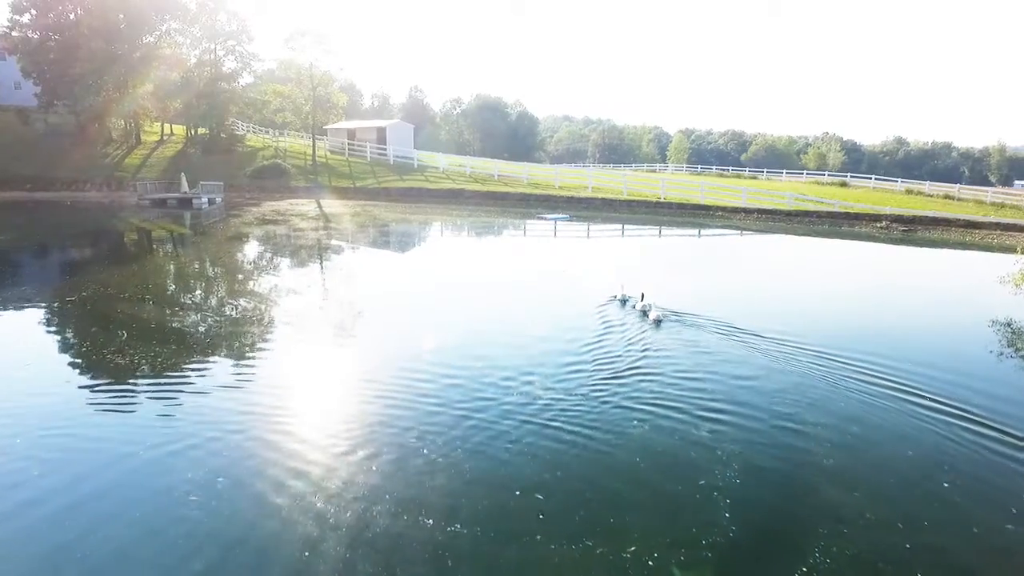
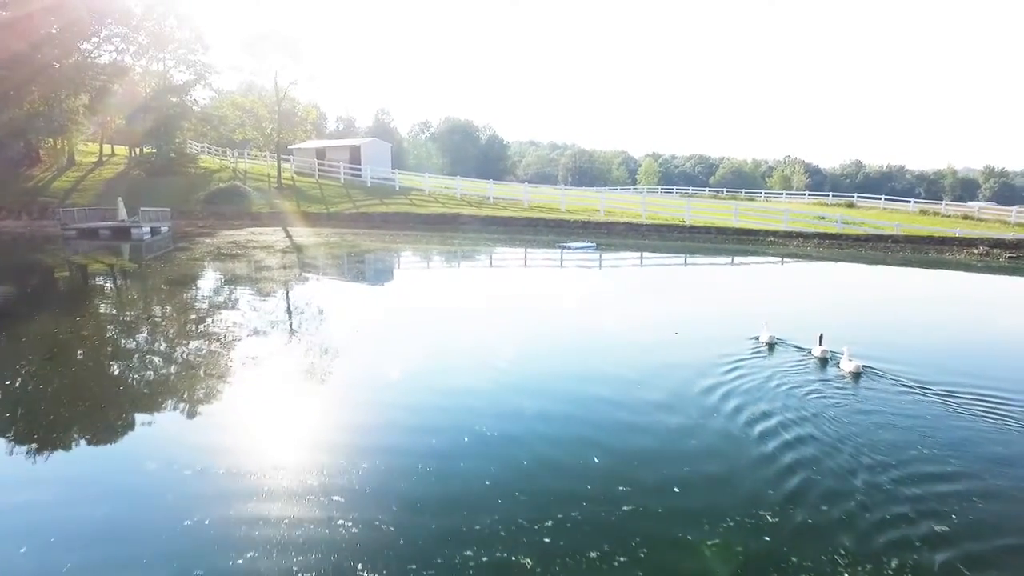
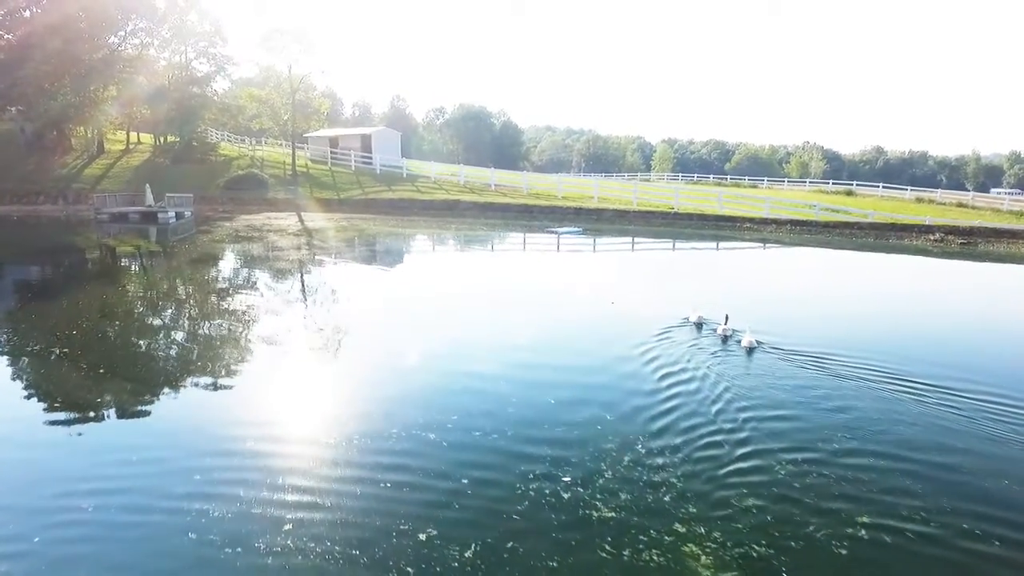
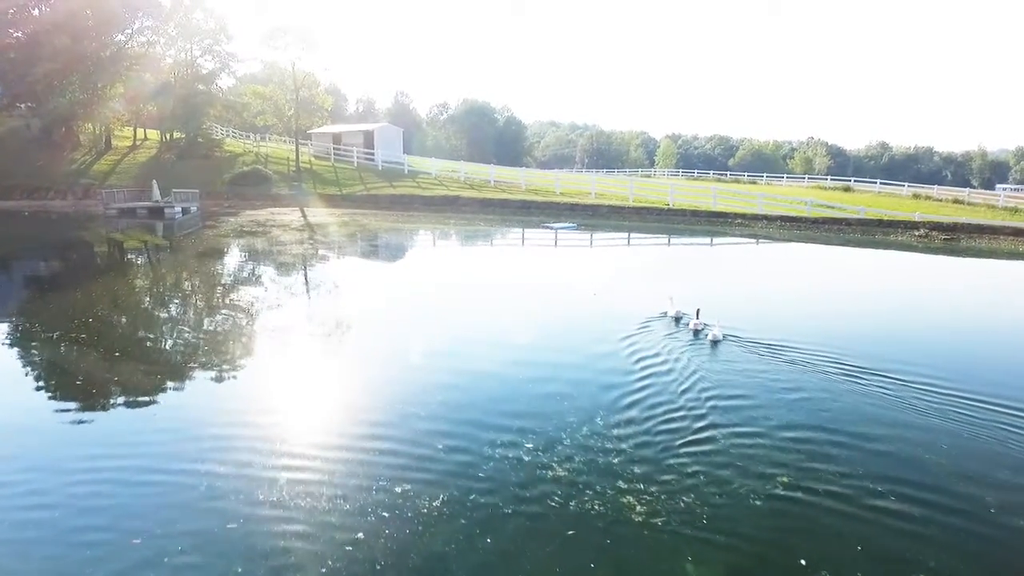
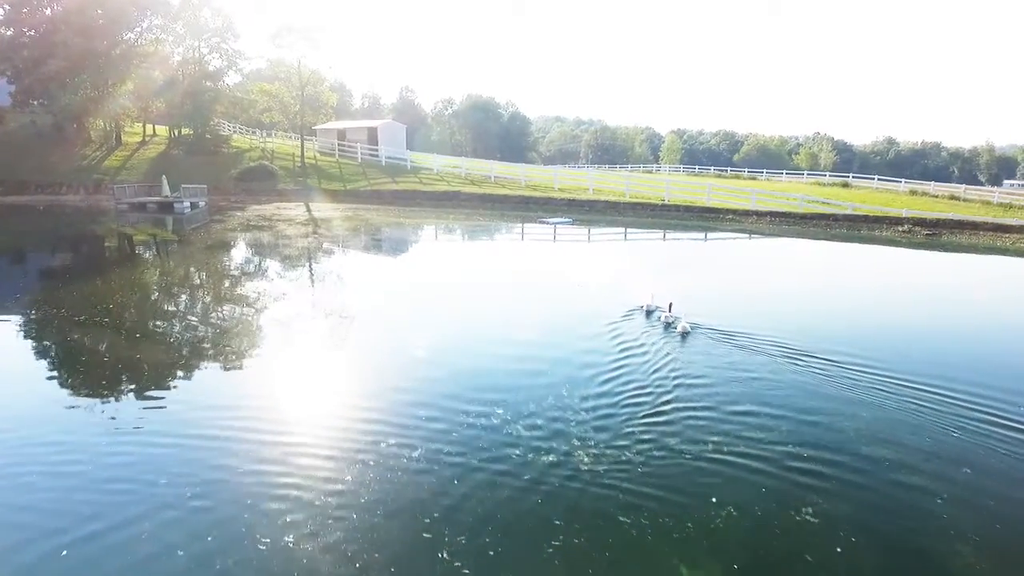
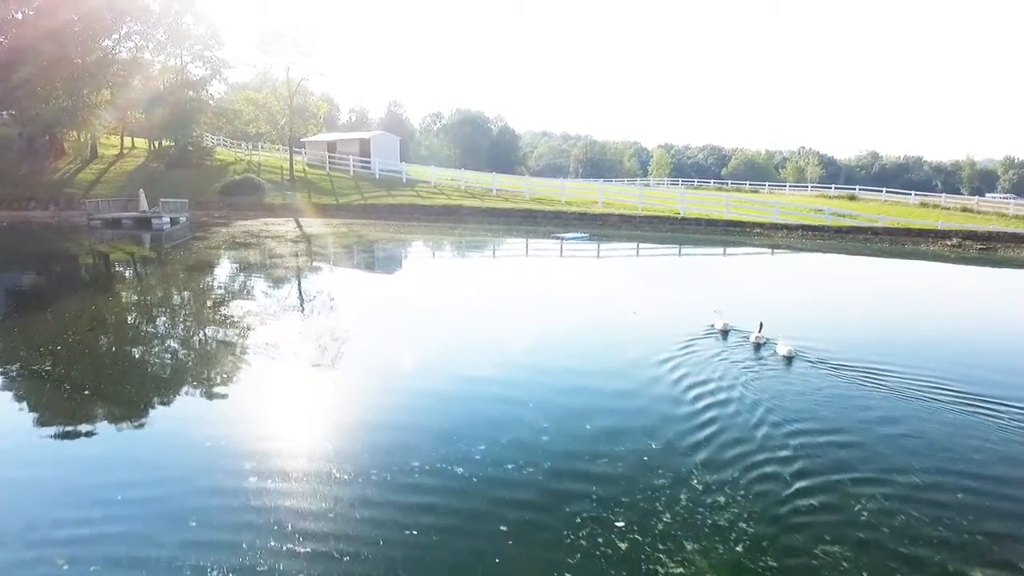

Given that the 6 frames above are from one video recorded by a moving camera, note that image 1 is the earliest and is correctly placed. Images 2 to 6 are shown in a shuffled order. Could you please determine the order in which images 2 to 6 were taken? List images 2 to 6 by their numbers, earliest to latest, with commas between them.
5, 4, 3, 6, 2
